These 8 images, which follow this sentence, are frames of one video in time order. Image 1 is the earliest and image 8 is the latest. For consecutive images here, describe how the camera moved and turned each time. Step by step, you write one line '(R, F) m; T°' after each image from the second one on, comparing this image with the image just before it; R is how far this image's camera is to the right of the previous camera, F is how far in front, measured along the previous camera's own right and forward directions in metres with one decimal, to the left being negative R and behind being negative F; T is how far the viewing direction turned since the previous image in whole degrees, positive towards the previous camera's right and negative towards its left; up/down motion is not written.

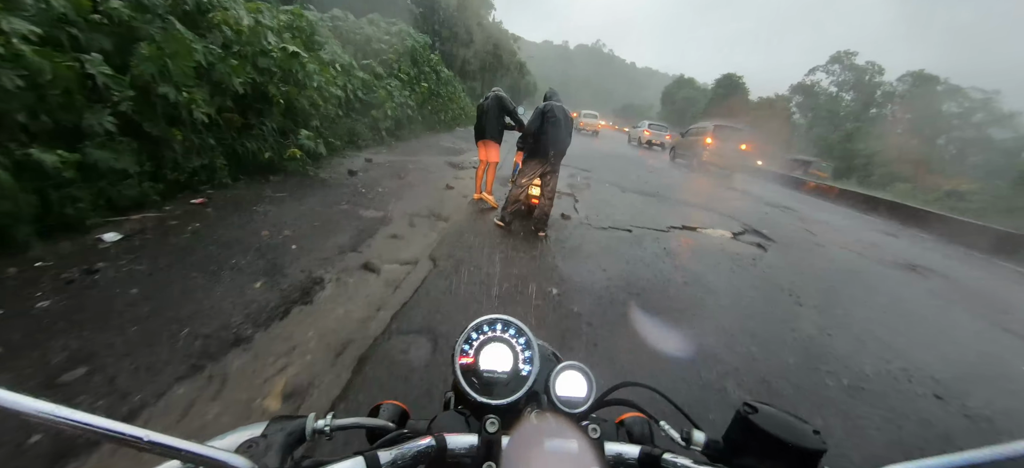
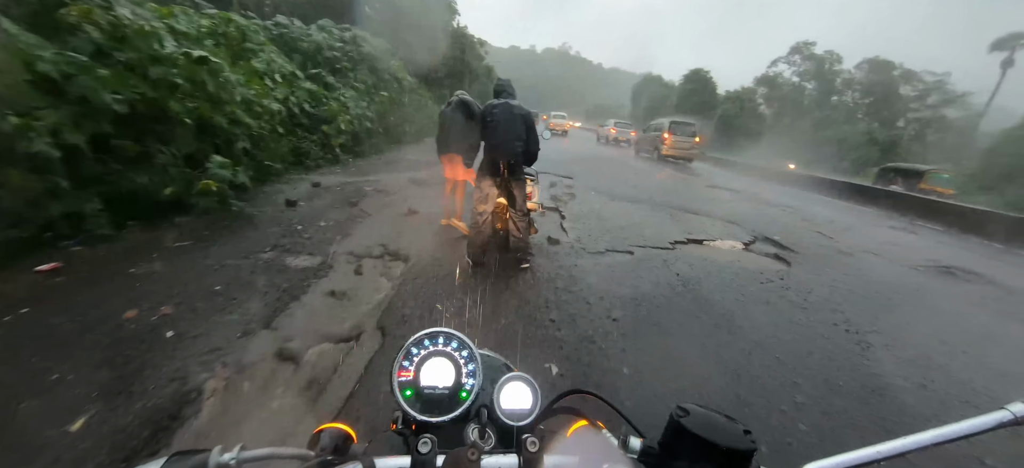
(0.0, +0.9) m; +3°
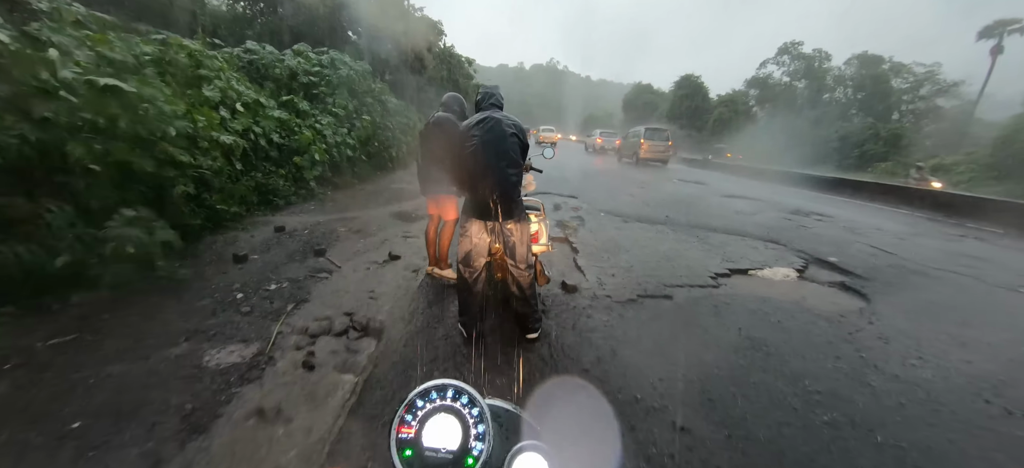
(0.0, +0.9) m; 0°
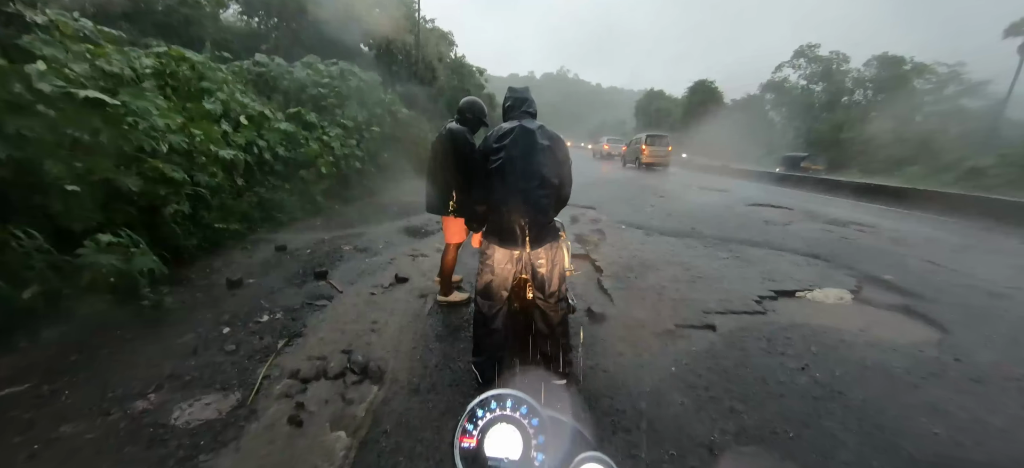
(-0.1, +0.4) m; -2°
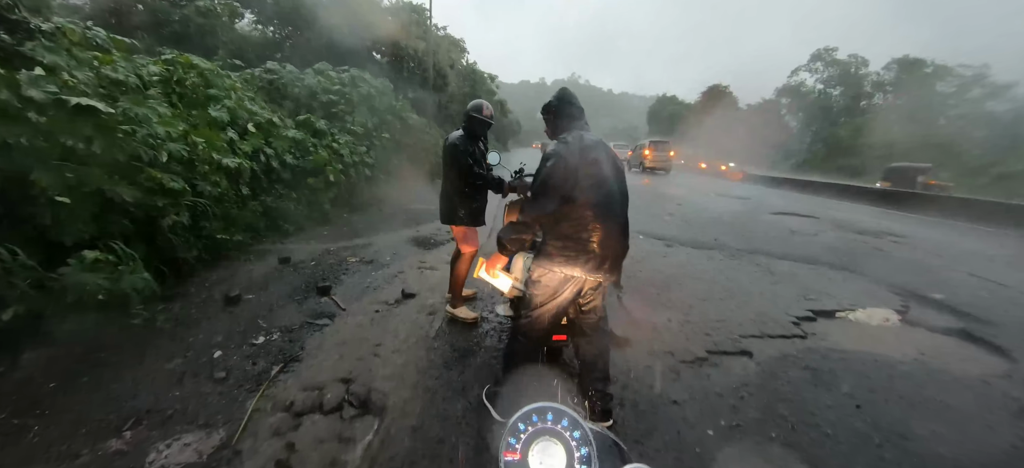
(0.0, +0.2) m; -2°
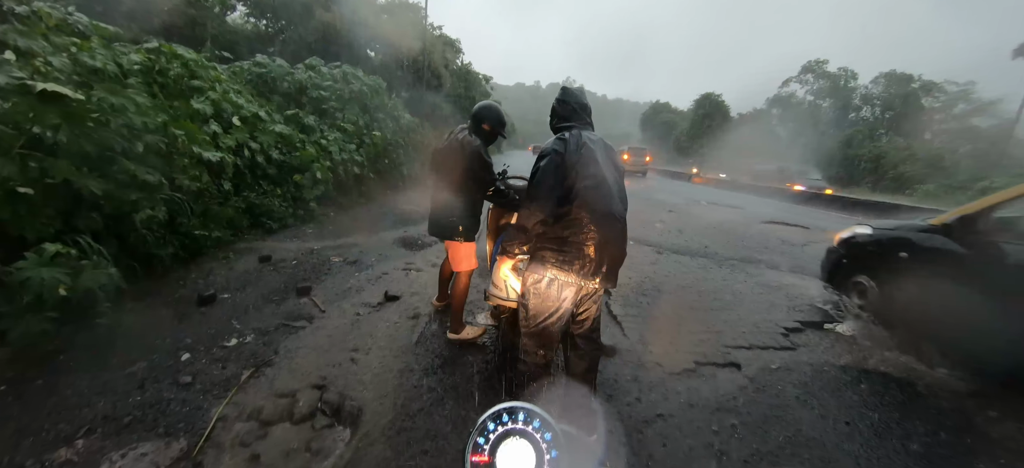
(0.0, +0.1) m; +1°
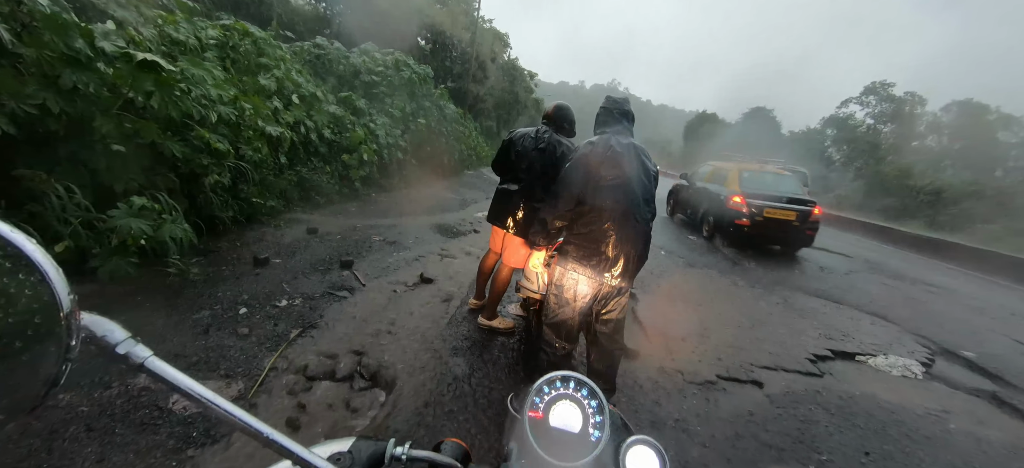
(-0.1, -0.1) m; -4°
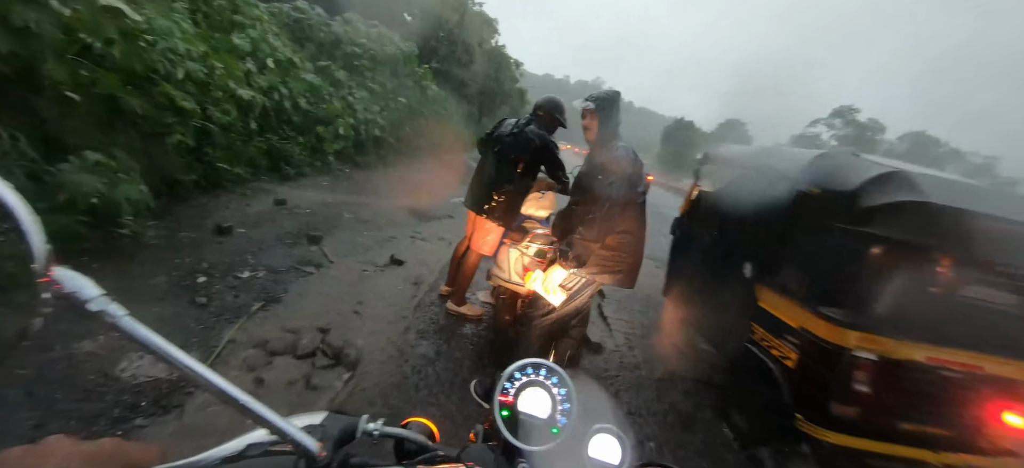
(0.0, 0.0) m; +4°
